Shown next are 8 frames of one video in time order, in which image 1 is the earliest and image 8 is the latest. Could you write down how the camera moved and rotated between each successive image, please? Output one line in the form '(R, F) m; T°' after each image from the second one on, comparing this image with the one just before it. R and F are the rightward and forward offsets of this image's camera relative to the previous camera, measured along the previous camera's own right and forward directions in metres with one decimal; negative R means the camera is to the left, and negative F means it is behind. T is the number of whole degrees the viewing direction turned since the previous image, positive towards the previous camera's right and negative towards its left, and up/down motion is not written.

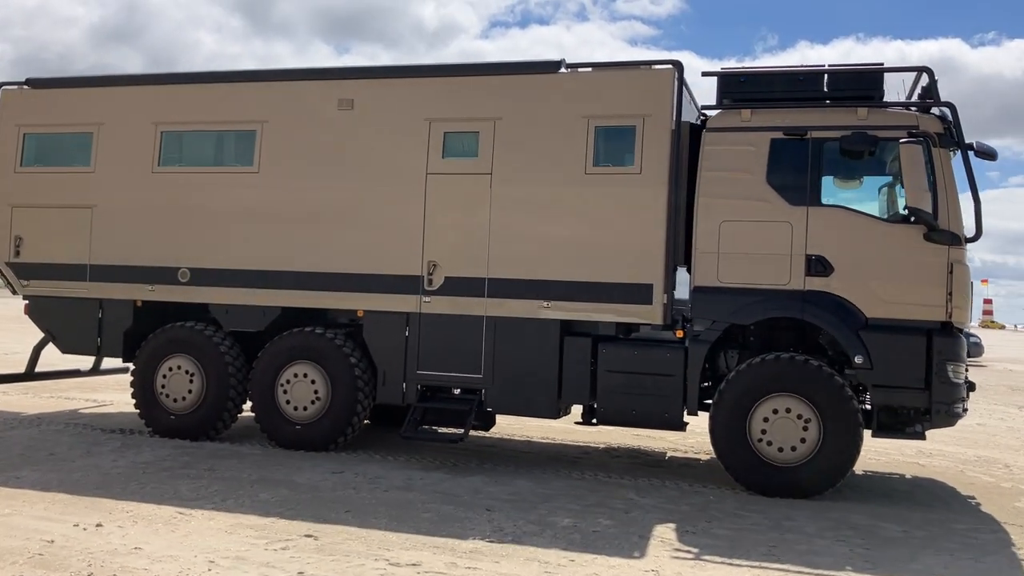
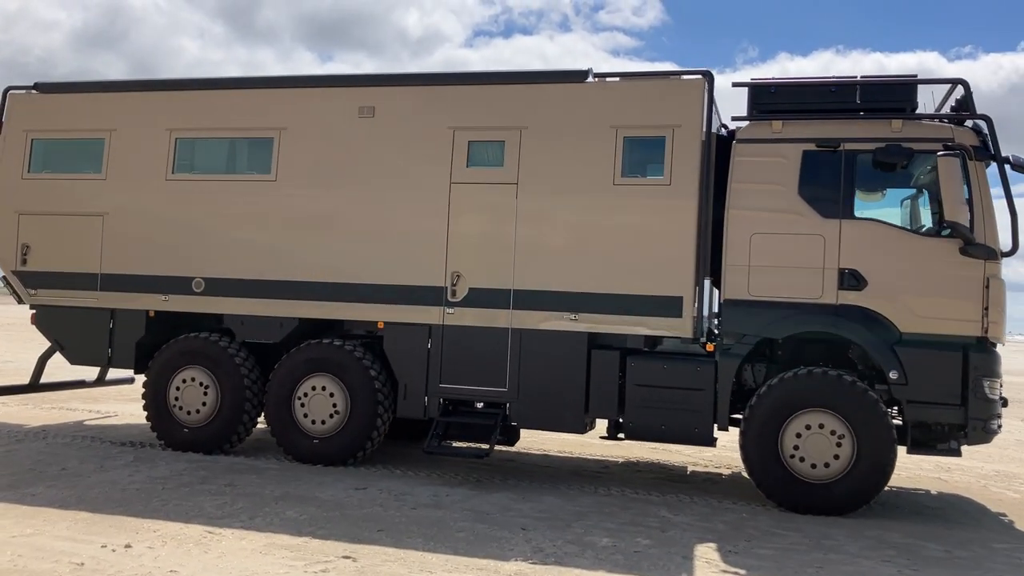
(-0.3, +0.1) m; +1°
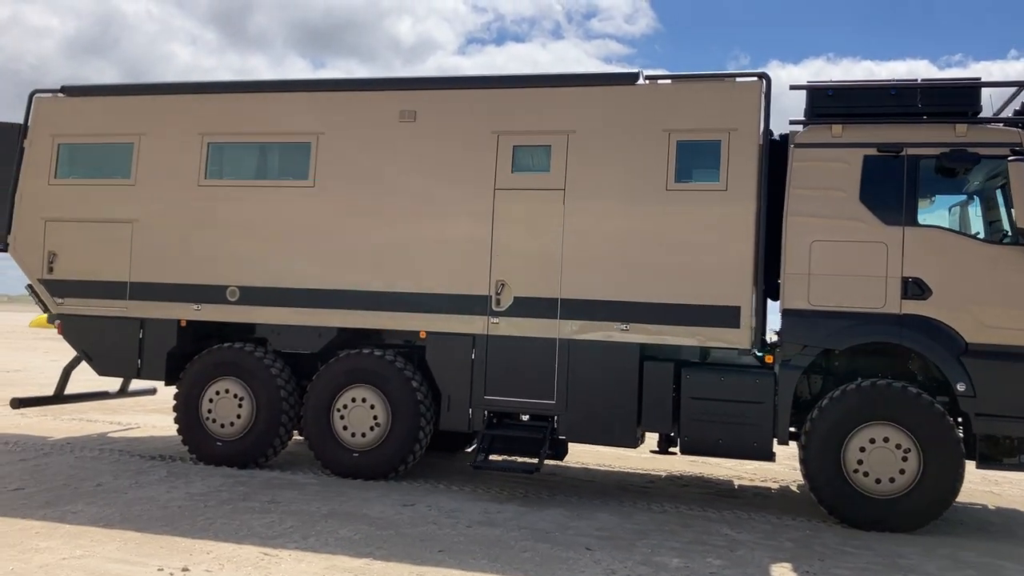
(-0.4, +0.2) m; 0°
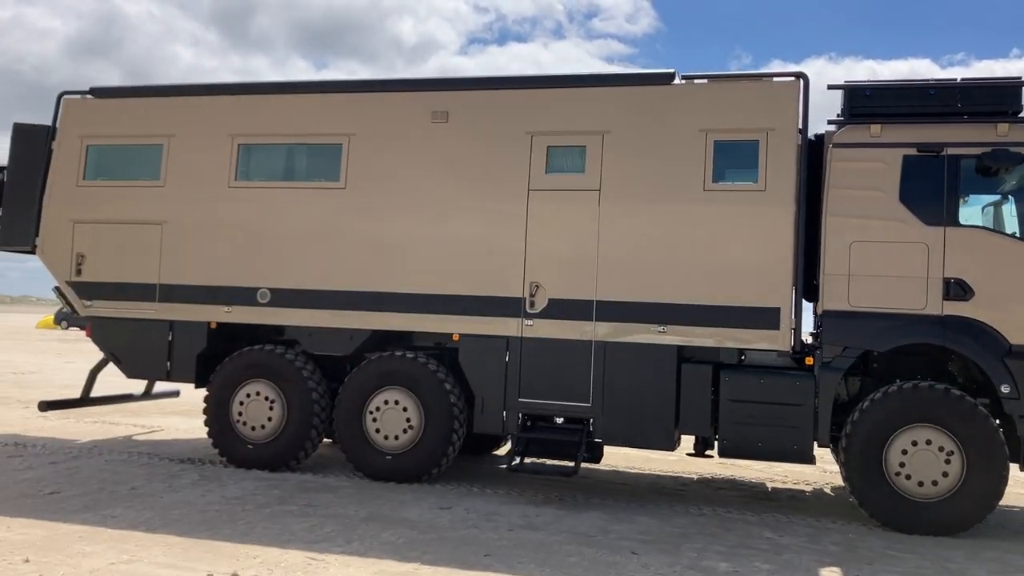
(-0.2, 0.0) m; 0°
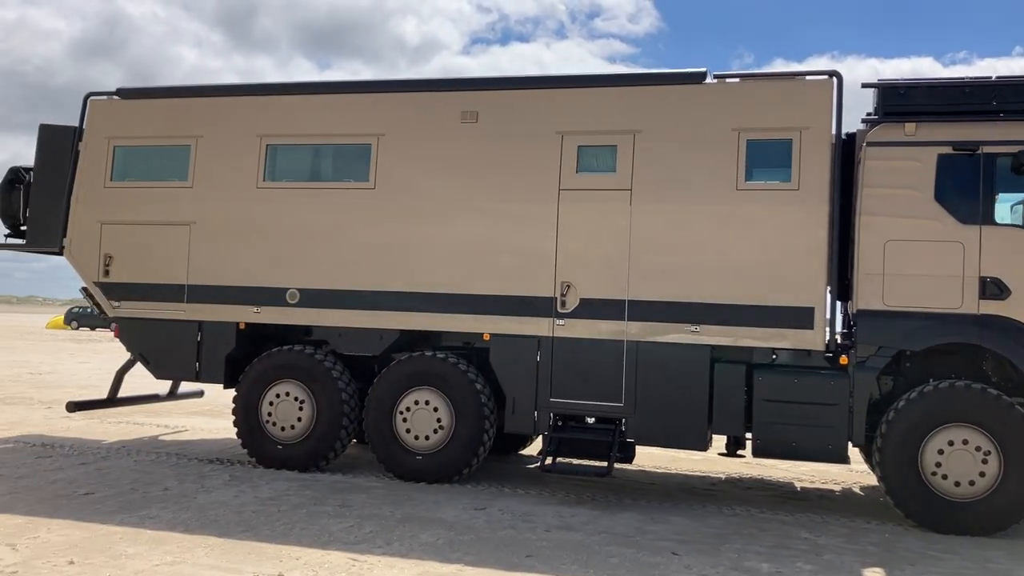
(-0.2, 0.0) m; 0°
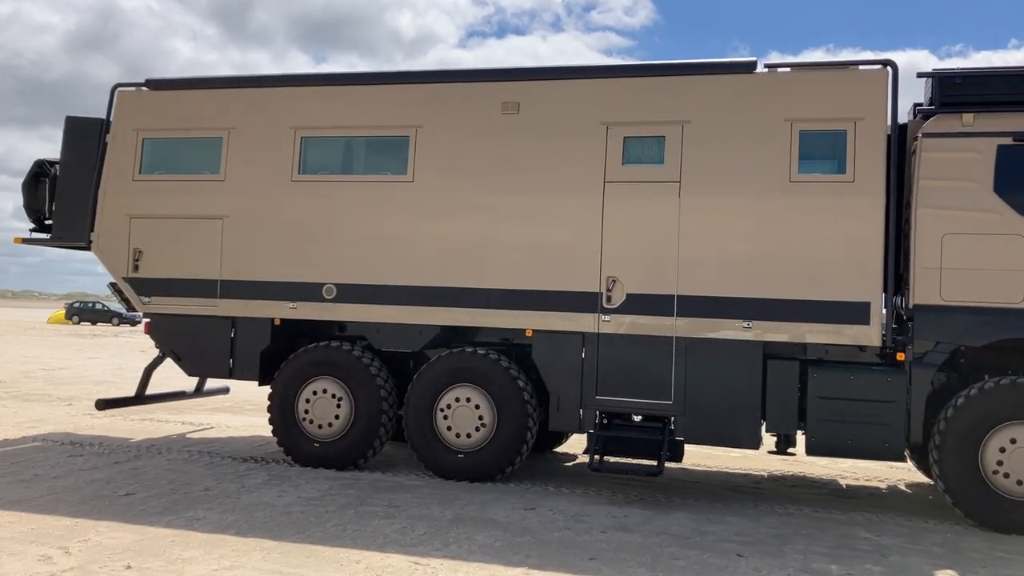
(-0.3, +0.1) m; 0°
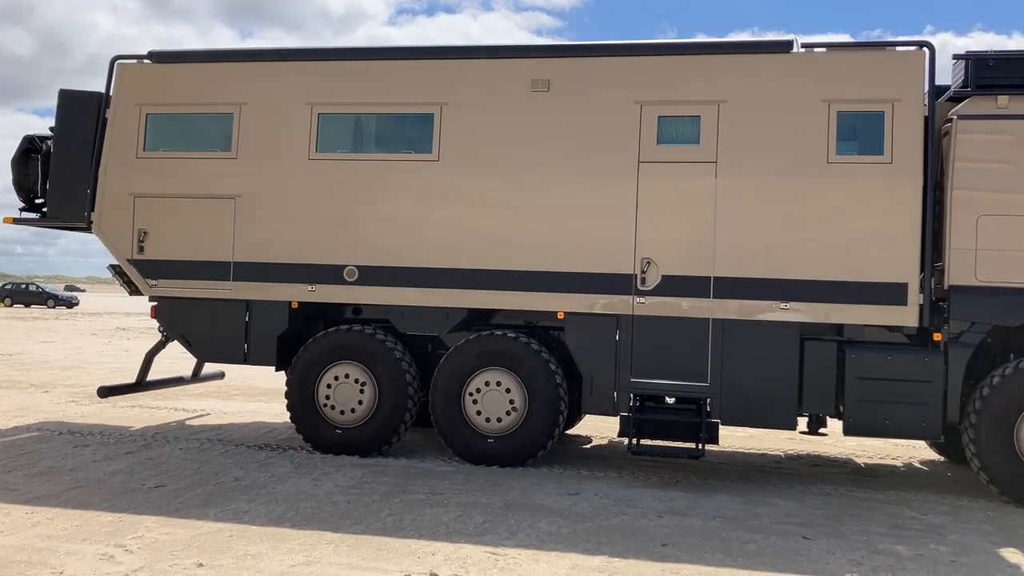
(-0.6, +0.1) m; +4°
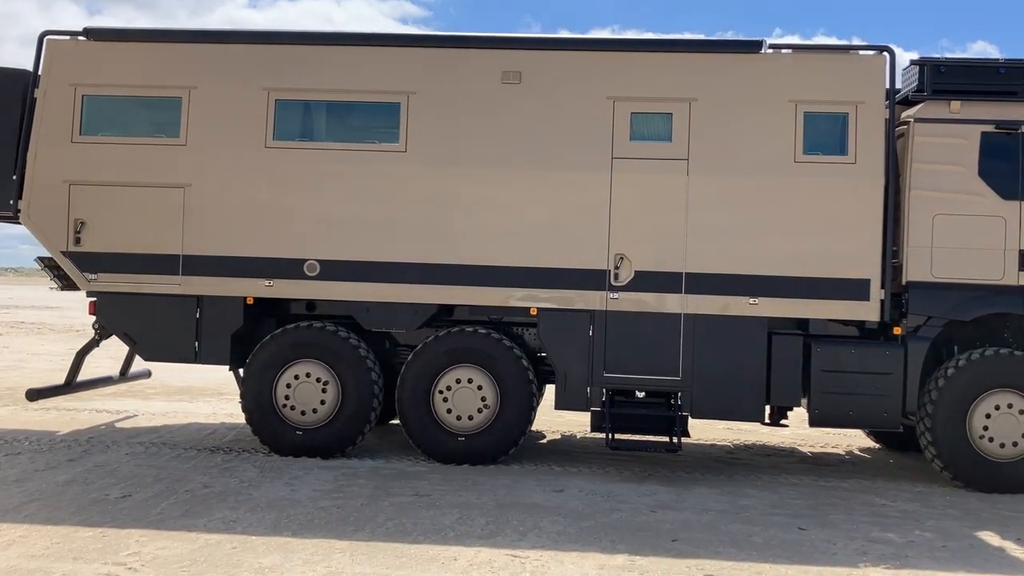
(-0.7, +0.1) m; +8°
